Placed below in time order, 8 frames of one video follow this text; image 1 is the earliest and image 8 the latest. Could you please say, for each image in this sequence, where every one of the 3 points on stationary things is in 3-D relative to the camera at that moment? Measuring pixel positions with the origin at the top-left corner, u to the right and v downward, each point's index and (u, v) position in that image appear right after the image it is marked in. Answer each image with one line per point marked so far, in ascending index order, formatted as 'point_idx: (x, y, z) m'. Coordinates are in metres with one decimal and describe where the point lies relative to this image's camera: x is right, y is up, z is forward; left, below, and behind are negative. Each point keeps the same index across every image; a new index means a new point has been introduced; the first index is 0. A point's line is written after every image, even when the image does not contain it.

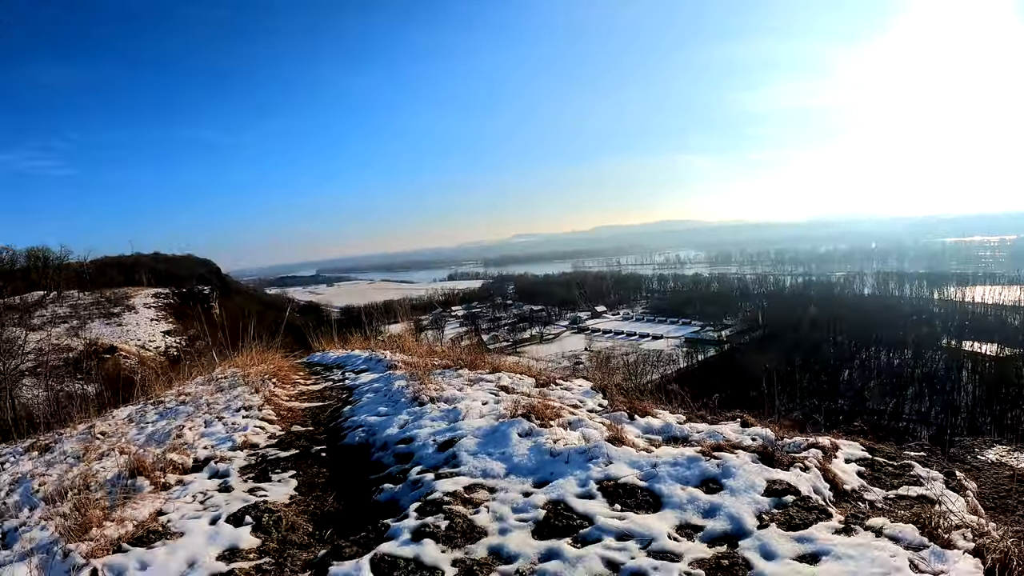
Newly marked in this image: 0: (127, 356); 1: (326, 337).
0: (-13.9, -2.4, +19.1) m
1: (-3.7, -1.0, +10.1) m
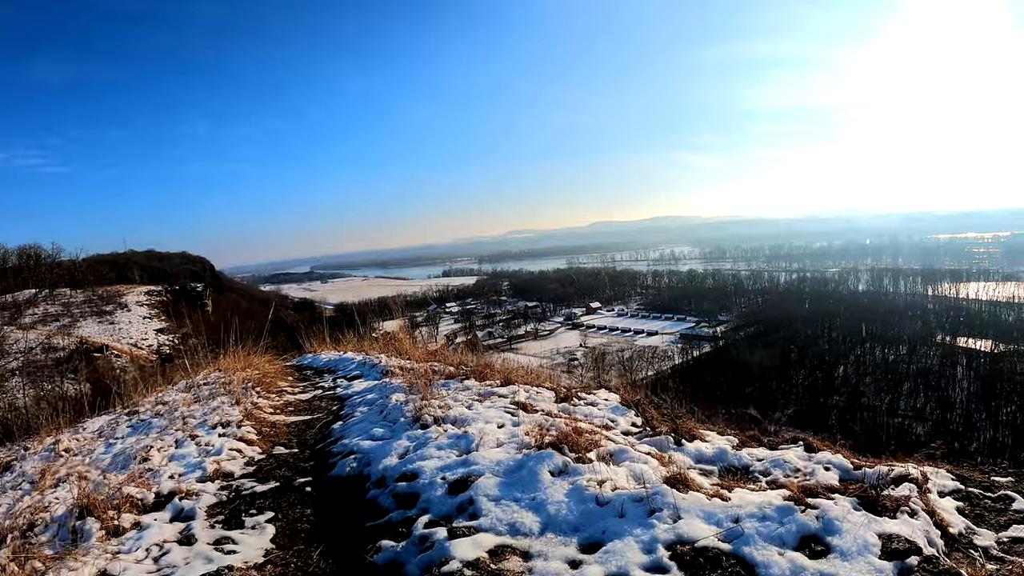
0: (-14.0, -2.3, +18.7) m
1: (-3.7, -0.9, +9.8) m
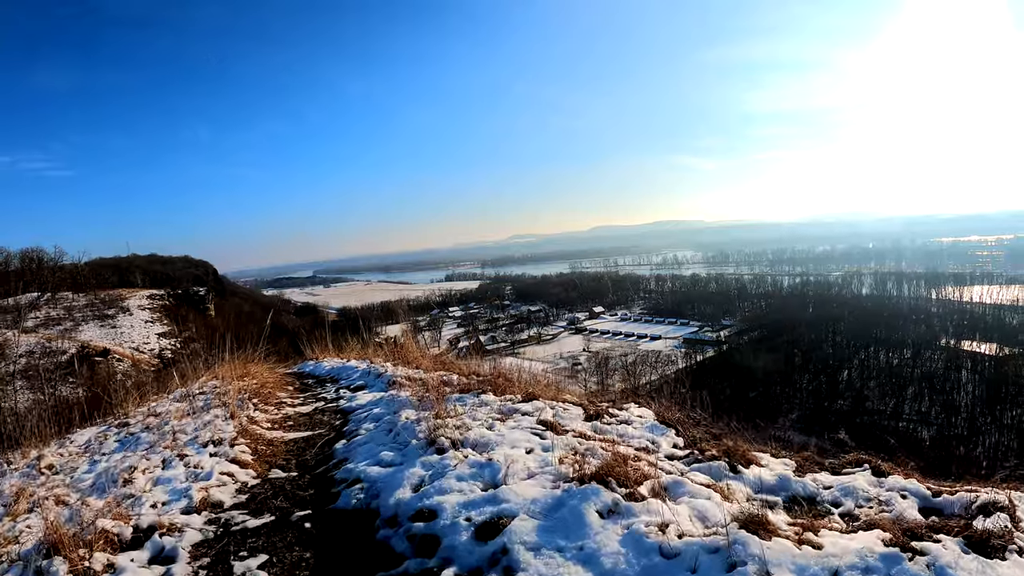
0: (-13.9, -2.5, +18.6) m
1: (-3.6, -1.0, +9.6) m
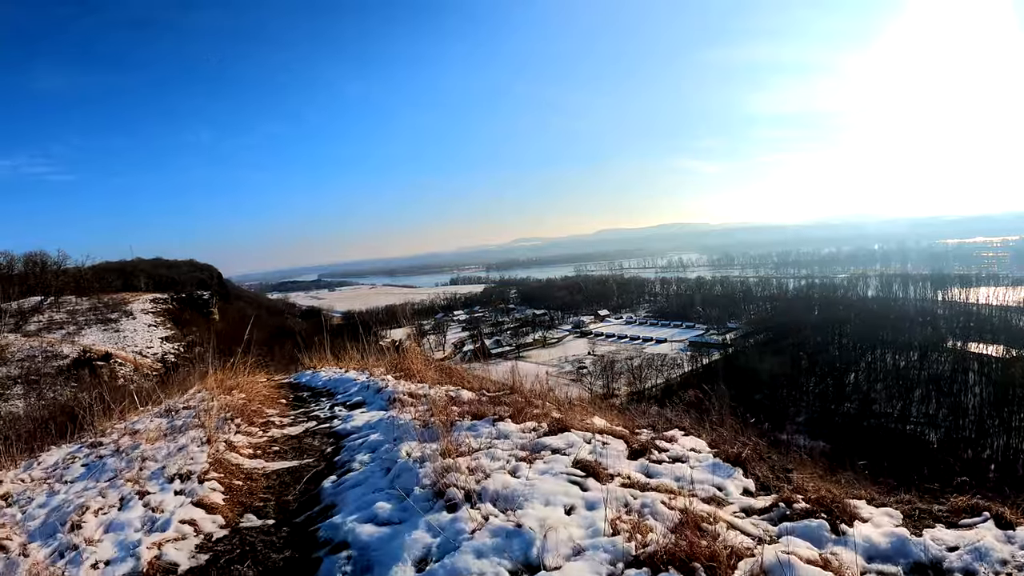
0: (-13.7, -2.6, +18.4) m
1: (-3.4, -1.1, +9.4) m
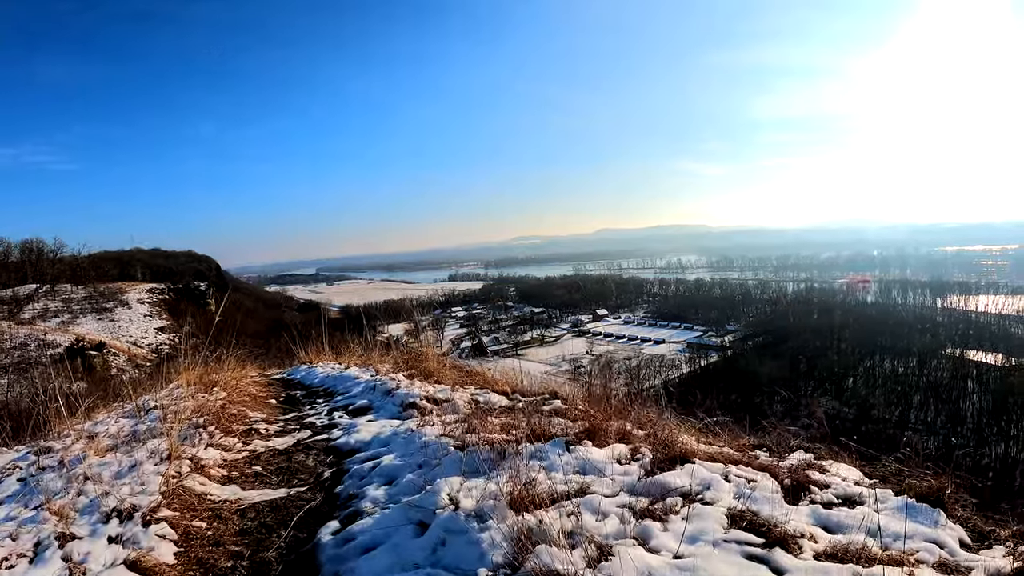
0: (-13.6, -2.2, +18.0) m
1: (-3.3, -0.9, +9.0) m
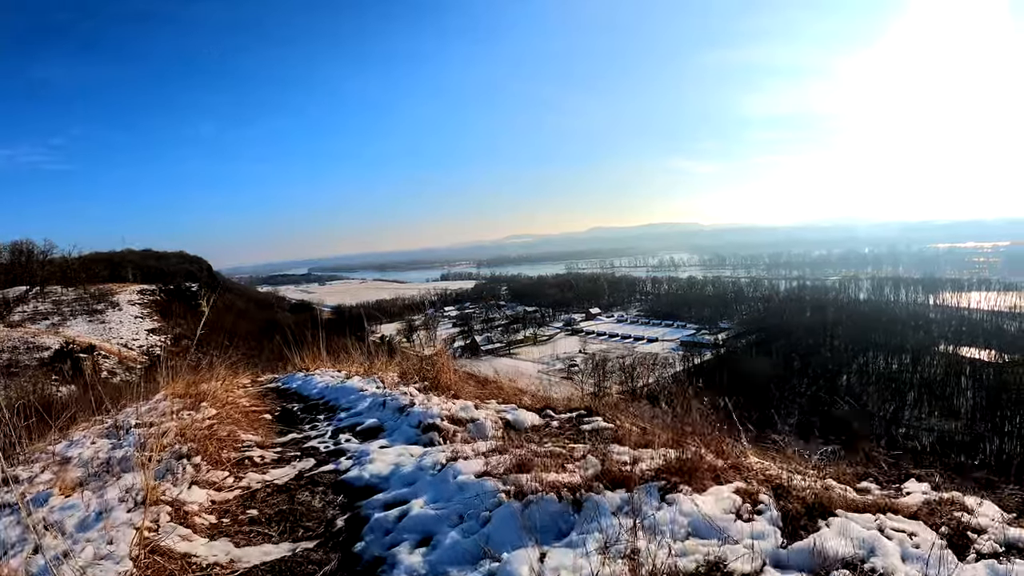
0: (-13.7, -2.3, +17.6) m
1: (-3.3, -0.9, +8.7) m
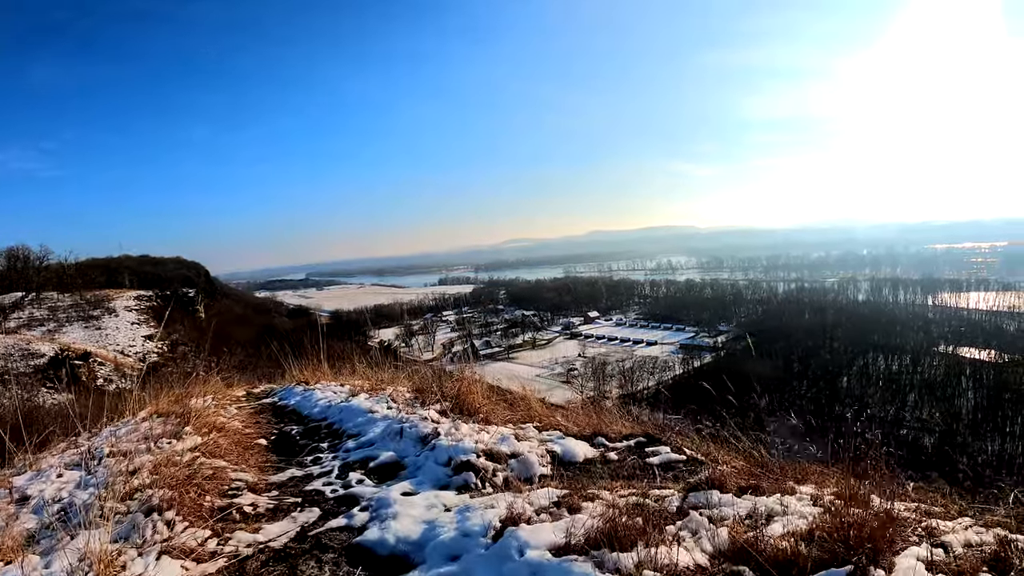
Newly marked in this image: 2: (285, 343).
0: (-13.7, -2.5, +17.2) m
1: (-3.2, -1.0, +8.4) m
2: (-4.9, -1.2, +11.4) m
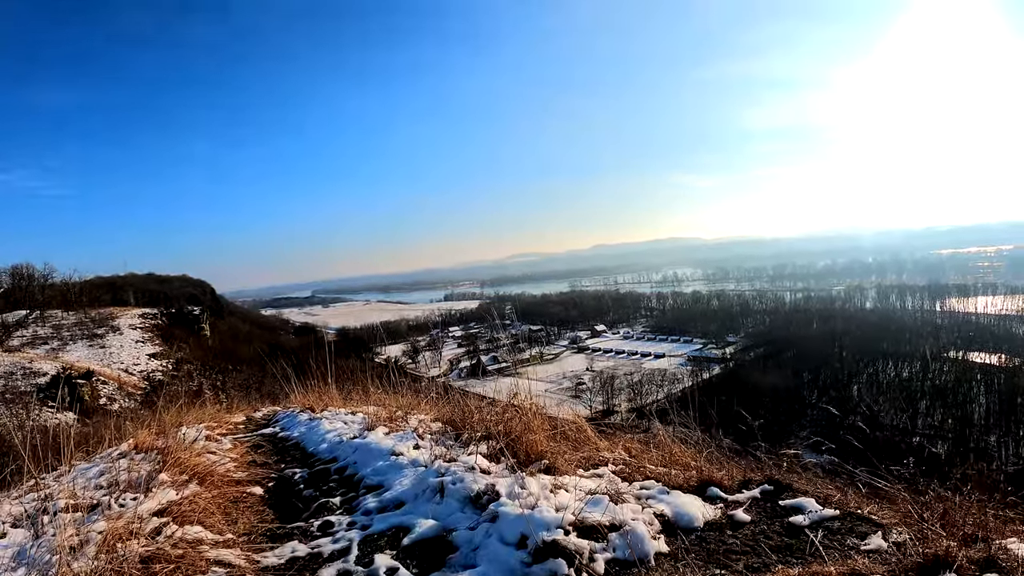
0: (-13.3, -3.1, +16.9) m
1: (-3.0, -1.2, +8.0) m
2: (-4.7, -1.6, +11.0) m
